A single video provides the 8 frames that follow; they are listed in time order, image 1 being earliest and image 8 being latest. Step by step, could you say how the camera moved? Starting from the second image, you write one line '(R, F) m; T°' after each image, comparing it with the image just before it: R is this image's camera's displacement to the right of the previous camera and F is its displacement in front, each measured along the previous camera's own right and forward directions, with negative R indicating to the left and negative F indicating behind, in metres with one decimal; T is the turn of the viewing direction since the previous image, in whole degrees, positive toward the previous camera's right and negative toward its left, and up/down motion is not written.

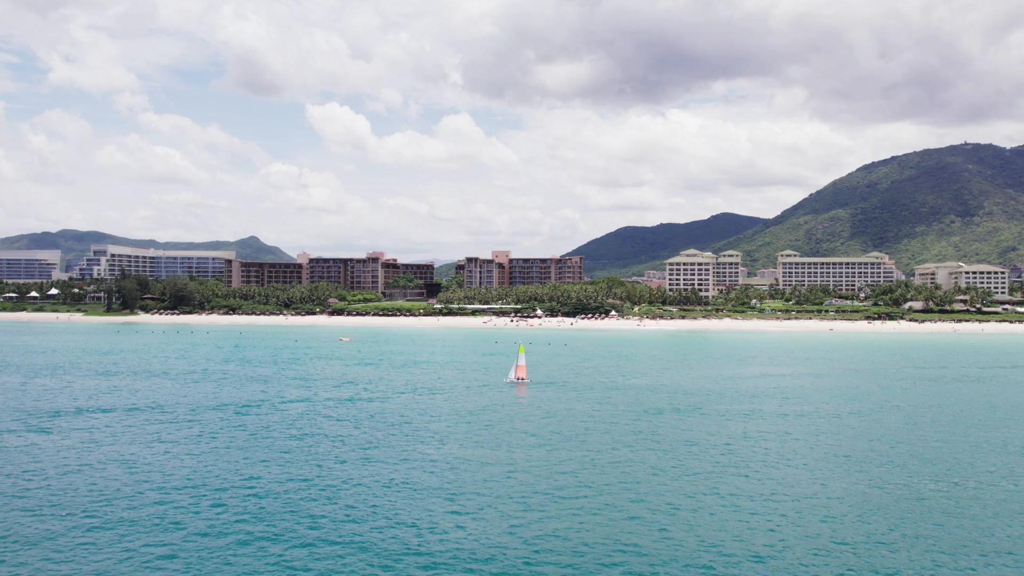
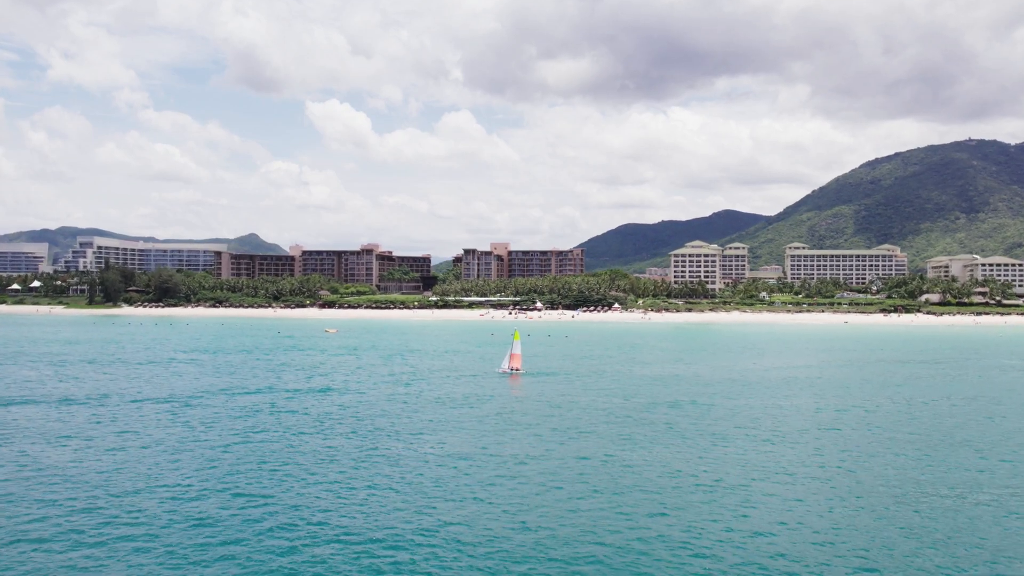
(+0.5, +7.3) m; 0°
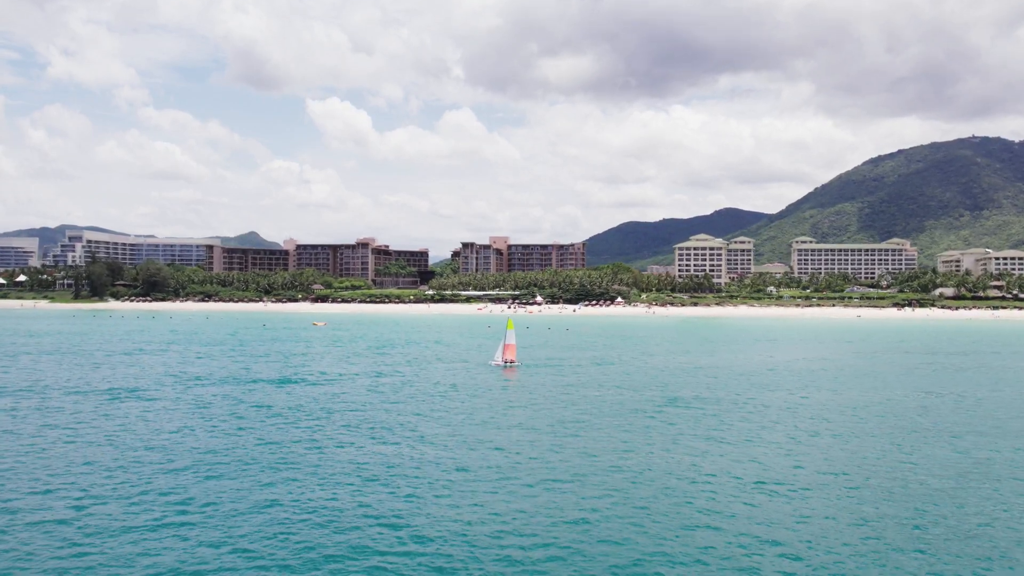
(+0.4, +5.7) m; 0°
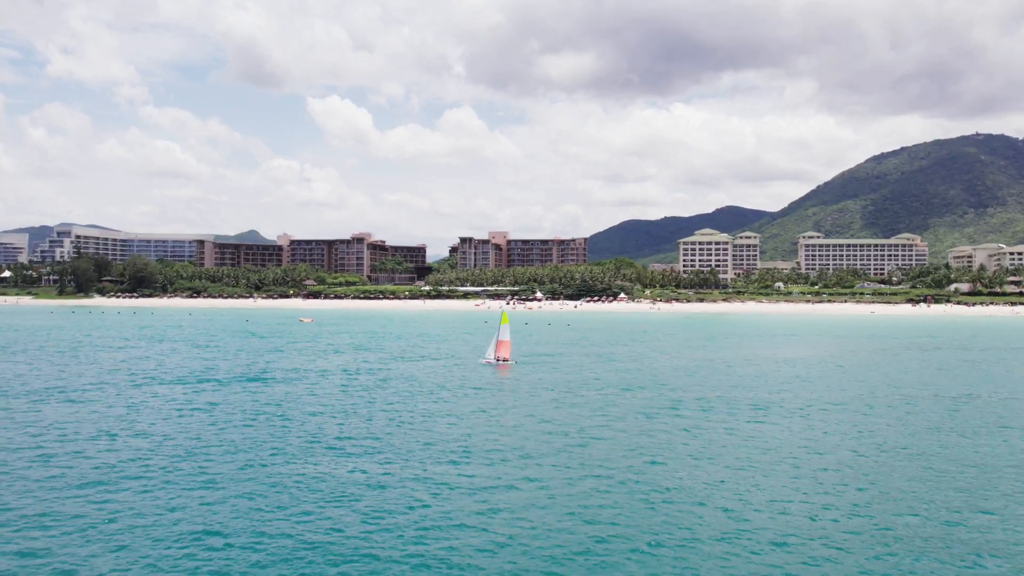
(+0.4, +5.7) m; 0°
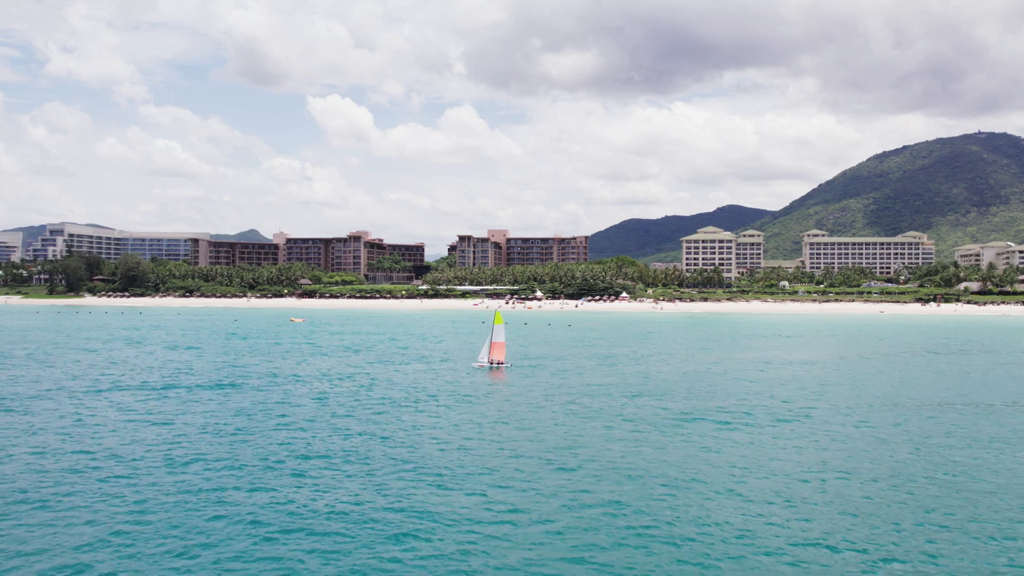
(+0.4, +3.4) m; 0°
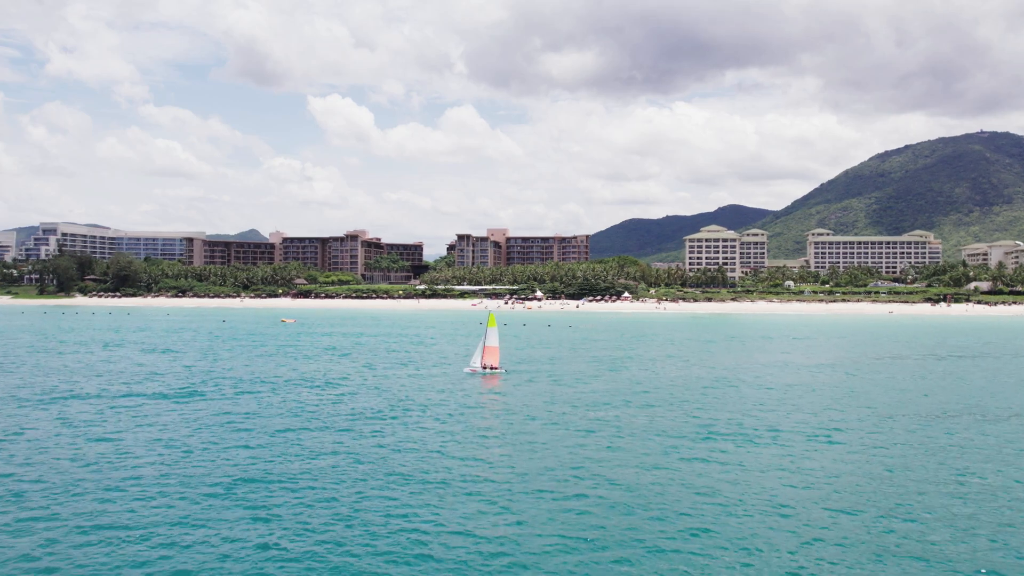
(+0.2, +3.4) m; 0°
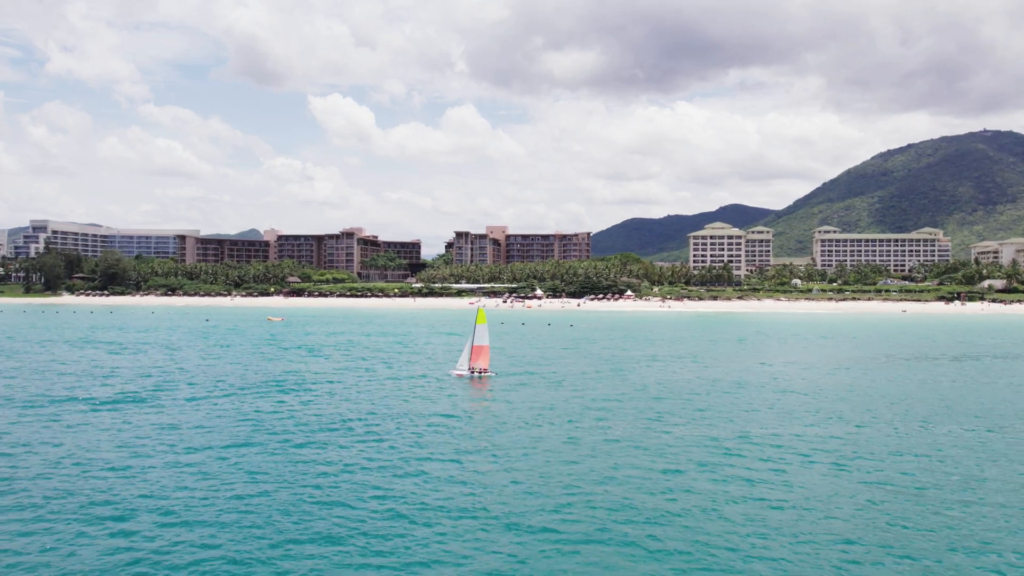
(+0.3, +4.5) m; 0°
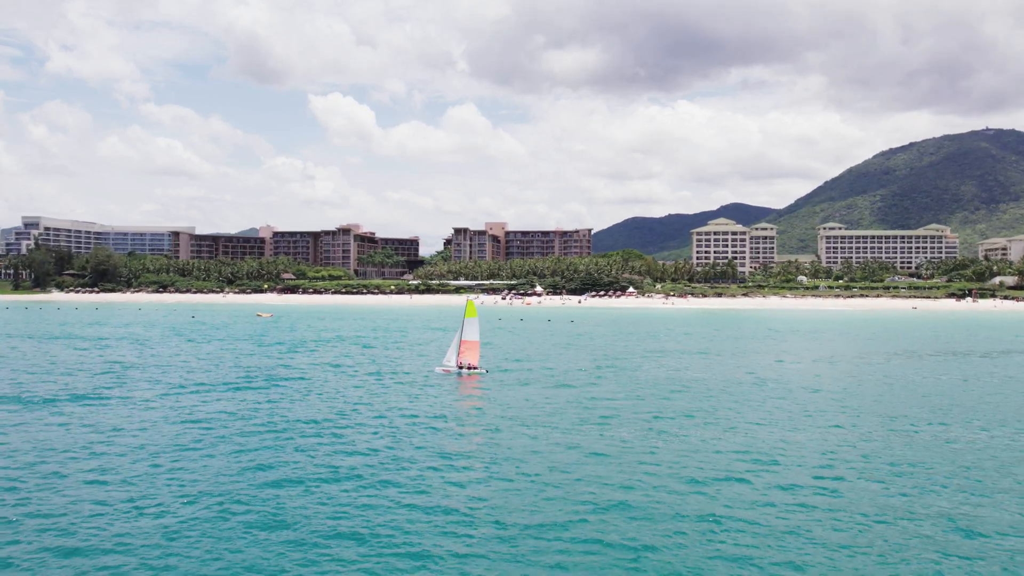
(+0.3, +3.4) m; 0°
